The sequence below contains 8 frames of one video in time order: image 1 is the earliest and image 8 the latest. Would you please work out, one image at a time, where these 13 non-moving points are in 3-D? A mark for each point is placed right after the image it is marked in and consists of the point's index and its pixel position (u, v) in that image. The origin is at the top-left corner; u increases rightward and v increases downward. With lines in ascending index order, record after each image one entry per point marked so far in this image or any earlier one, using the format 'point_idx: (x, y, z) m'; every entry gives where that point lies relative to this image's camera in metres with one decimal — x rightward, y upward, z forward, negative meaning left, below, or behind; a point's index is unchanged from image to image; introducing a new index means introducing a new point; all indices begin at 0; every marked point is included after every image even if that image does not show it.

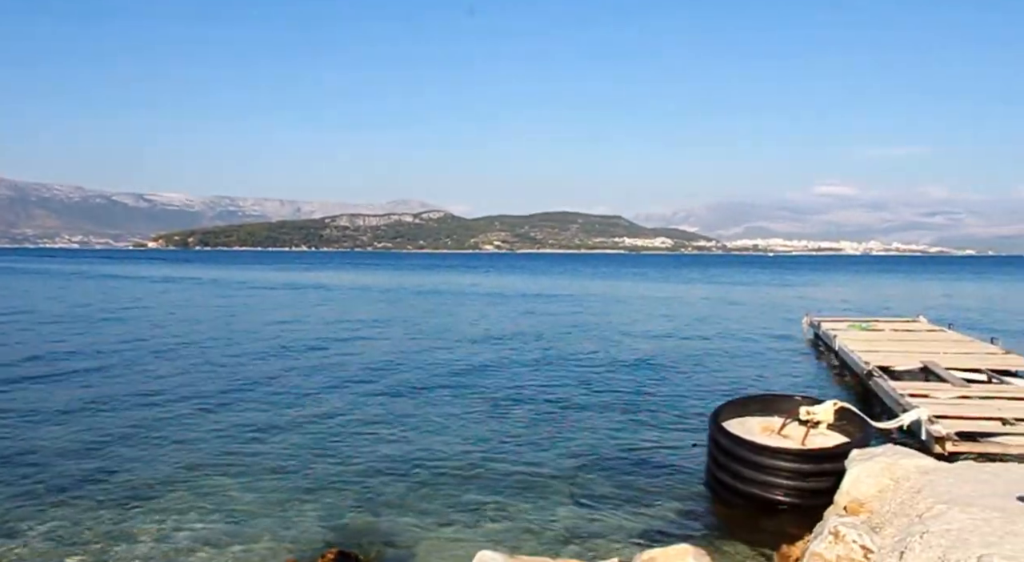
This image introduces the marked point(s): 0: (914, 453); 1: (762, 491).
0: (+6.3, -2.7, +12.9) m
1: (+4.1, -3.4, +13.5) m
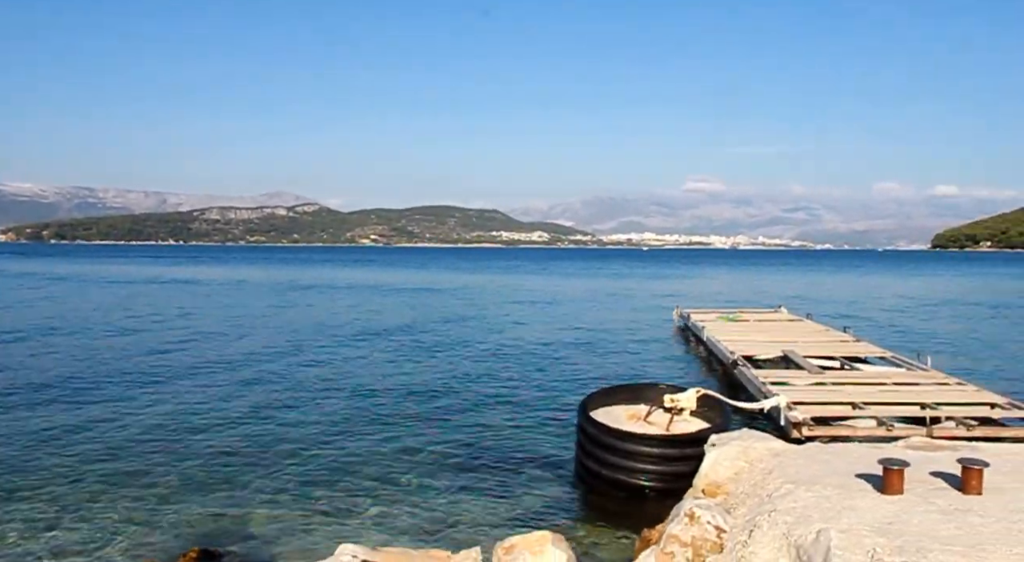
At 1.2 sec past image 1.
0: (+4.1, -2.5, +13.5) m
1: (+1.9, -3.3, +13.8) m
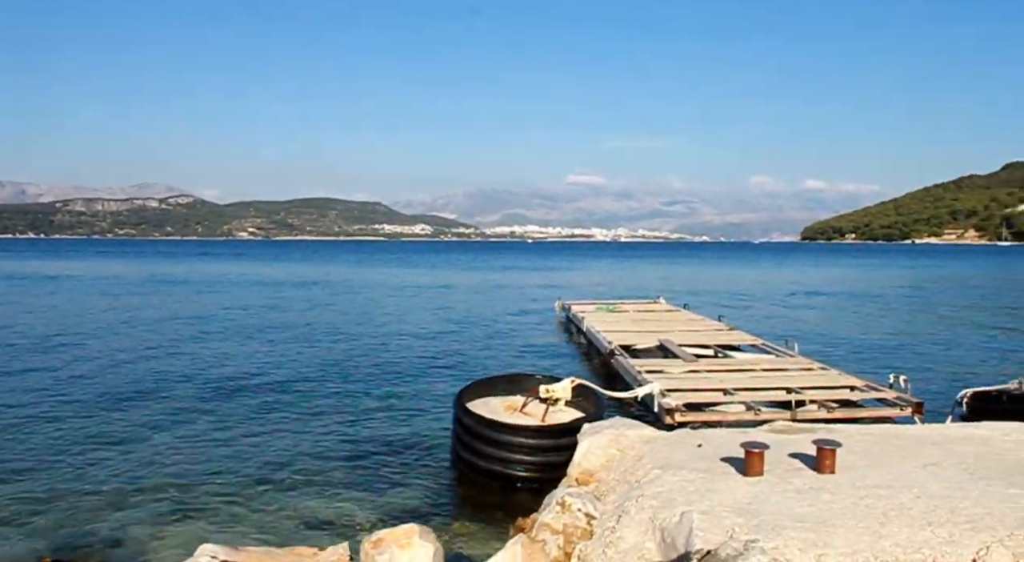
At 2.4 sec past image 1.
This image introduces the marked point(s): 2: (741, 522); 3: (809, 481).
0: (+2.1, -2.4, +13.7) m
1: (-0.1, -3.1, +13.8) m
2: (+3.0, -3.1, +10.7) m
3: (+4.2, -2.8, +11.8) m
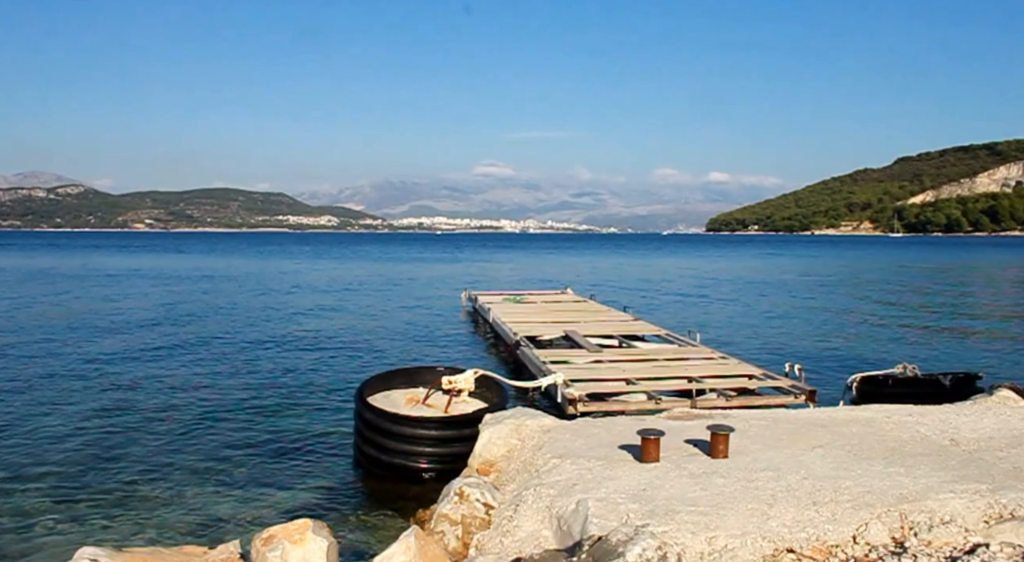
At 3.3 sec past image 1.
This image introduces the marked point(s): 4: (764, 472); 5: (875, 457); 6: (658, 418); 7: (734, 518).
0: (+0.5, -2.2, +13.7) m
1: (-1.8, -3.0, +13.7) m
2: (+1.6, -3.0, +10.9) m
3: (+2.8, -2.7, +12.0) m
4: (+3.6, -2.7, +11.8) m
5: (+5.4, -2.7, +12.5) m
6: (+2.4, -2.2, +13.5) m
7: (+2.9, -3.0, +10.7) m
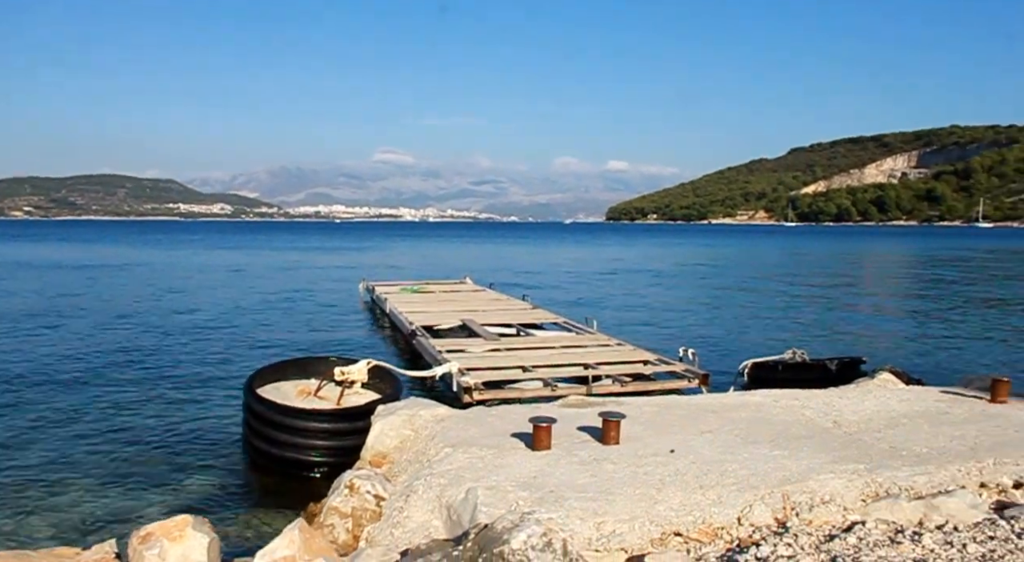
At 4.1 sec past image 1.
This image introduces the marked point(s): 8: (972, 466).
0: (-1.2, -2.0, +13.6) m
1: (-3.5, -2.8, +13.3) m
2: (+0.1, -2.8, +10.8) m
3: (+1.2, -2.5, +12.0) m
4: (+2.0, -2.6, +12.0) m
5: (+3.8, -2.5, +12.8) m
6: (+0.7, -2.0, +13.5) m
7: (+1.5, -2.9, +10.8) m
8: (+6.8, -2.7, +12.2) m
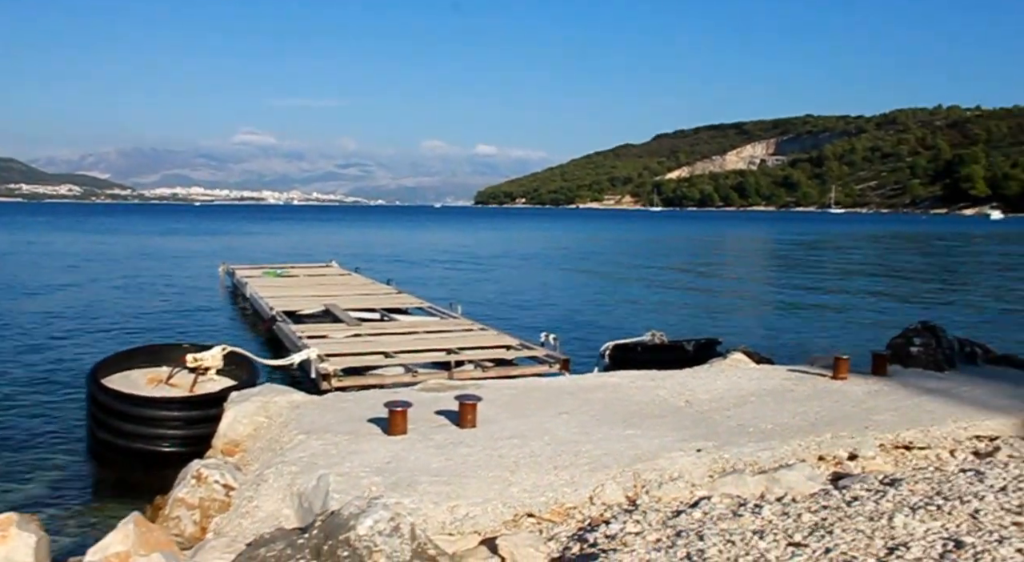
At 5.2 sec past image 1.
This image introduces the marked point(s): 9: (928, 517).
0: (-3.5, -1.8, +13.3) m
1: (-5.7, -2.6, +12.8) m
2: (-1.9, -2.6, +10.7) m
3: (-0.9, -2.3, +12.0) m
4: (-0.1, -2.3, +12.1) m
5: (+1.6, -2.2, +13.1) m
6: (-1.6, -1.8, +13.4) m
7: (-0.5, -2.7, +10.8) m
8: (+4.7, -2.5, +12.9) m
9: (+5.7, -3.2, +11.1) m
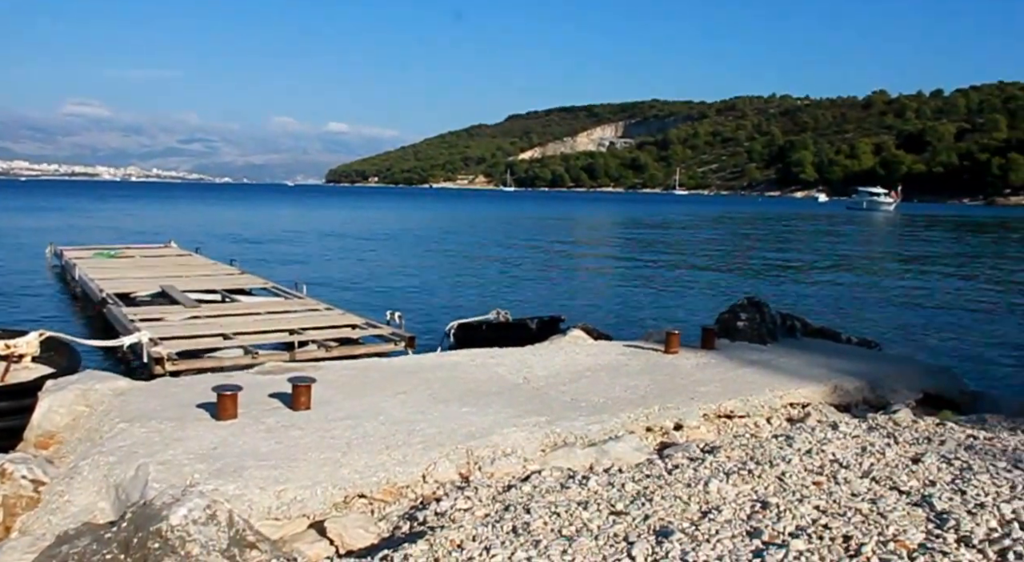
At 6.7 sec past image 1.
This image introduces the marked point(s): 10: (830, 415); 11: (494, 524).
0: (-6.1, -1.5, +12.9) m
1: (-8.2, -2.3, +12.2) m
2: (-4.1, -2.4, +10.6) m
3: (-3.3, -2.0, +12.0) m
4: (-2.5, -2.1, +12.2) m
5: (-1.0, -1.9, +13.4) m
6: (-4.2, -1.5, +13.3) m
7: (-2.7, -2.4, +10.9) m
8: (+2.1, -2.2, +13.6) m
9: (+3.3, -2.9, +12.1) m
10: (+5.5, -2.3, +14.3) m
11: (-0.2, -3.0, +10.4) m
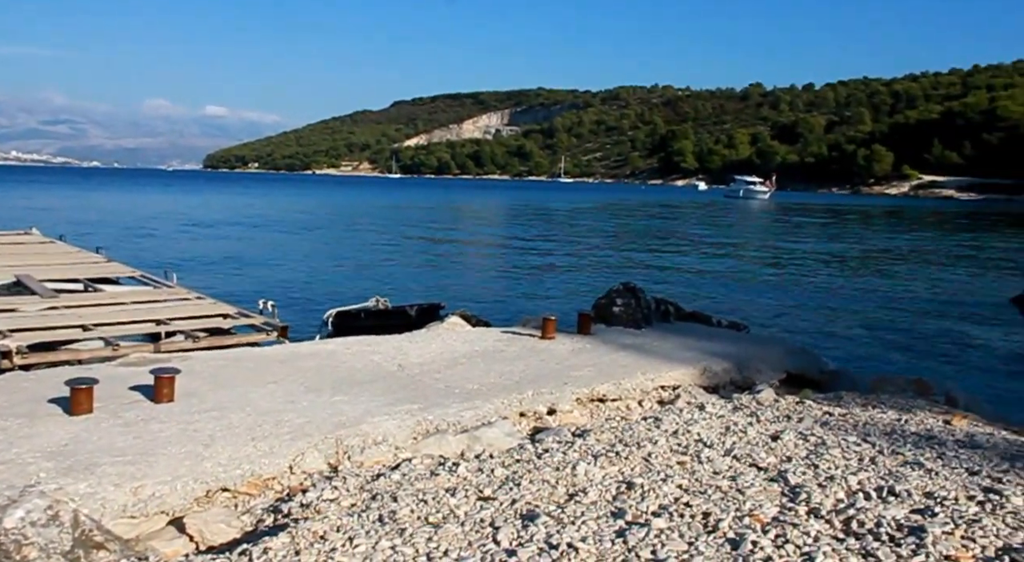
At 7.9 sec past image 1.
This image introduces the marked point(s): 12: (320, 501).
0: (-8.0, -1.4, +12.4) m
1: (-10.0, -2.2, +11.4) m
2: (-5.8, -2.3, +10.3) m
3: (-5.2, -1.9, +11.7) m
4: (-4.4, -1.9, +12.0) m
5: (-3.0, -1.7, +13.3) m
6: (-6.2, -1.3, +12.9) m
7: (-4.5, -2.3, +10.7) m
8: (0.0, -2.0, +13.9) m
9: (+1.4, -2.7, +12.4) m
10: (+3.4, -2.1, +14.9) m
11: (-2.0, -2.9, +10.4) m
12: (-2.5, -2.8, +10.6) m
